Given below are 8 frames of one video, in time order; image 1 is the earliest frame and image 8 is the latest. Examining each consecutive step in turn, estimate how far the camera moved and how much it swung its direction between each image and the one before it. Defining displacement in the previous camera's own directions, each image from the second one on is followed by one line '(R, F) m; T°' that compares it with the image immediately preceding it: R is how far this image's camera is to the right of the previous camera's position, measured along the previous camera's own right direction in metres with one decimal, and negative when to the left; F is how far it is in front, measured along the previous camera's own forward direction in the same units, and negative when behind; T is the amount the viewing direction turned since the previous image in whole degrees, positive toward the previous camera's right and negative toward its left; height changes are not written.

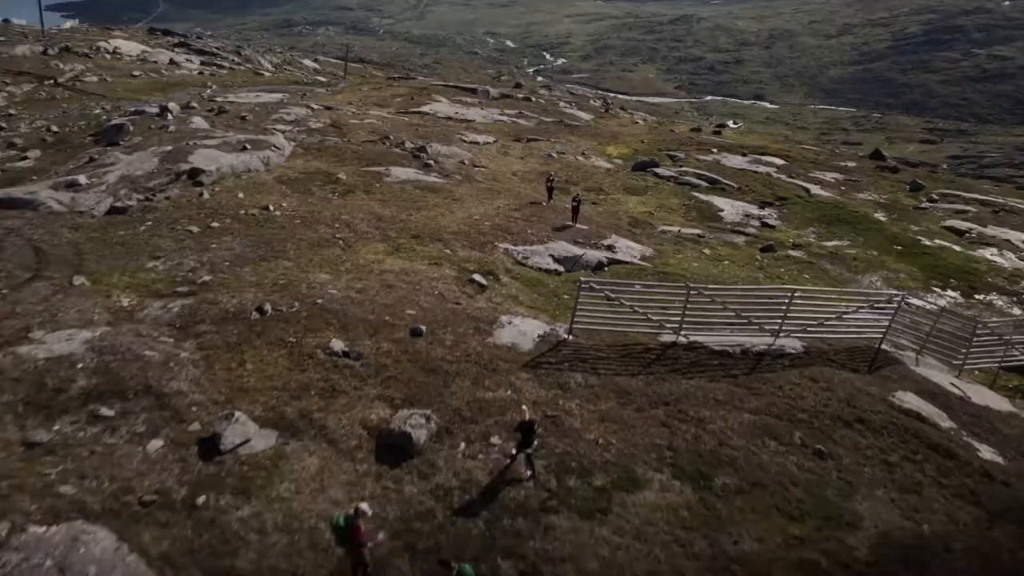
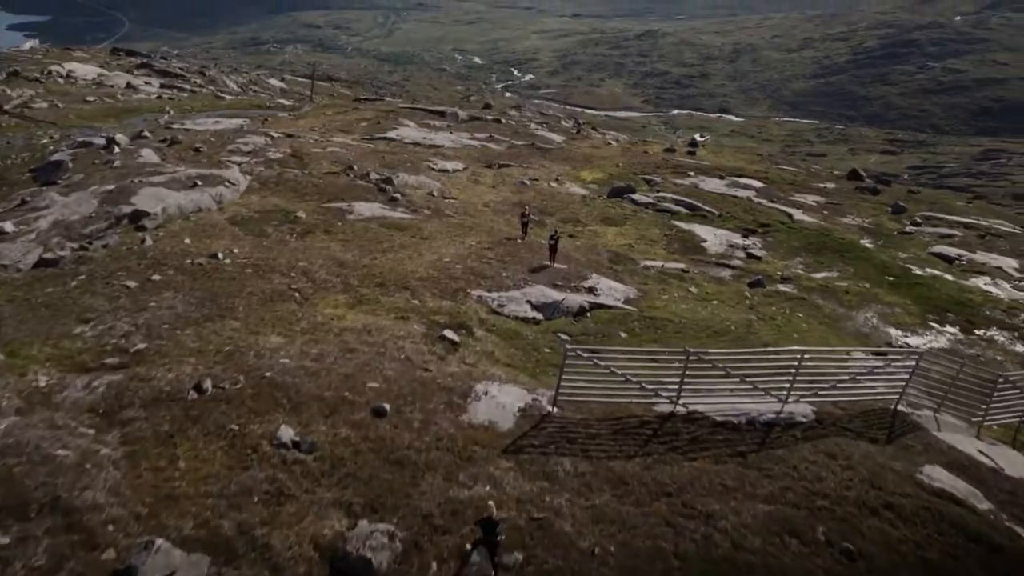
(-0.1, +2.8) m; +2°
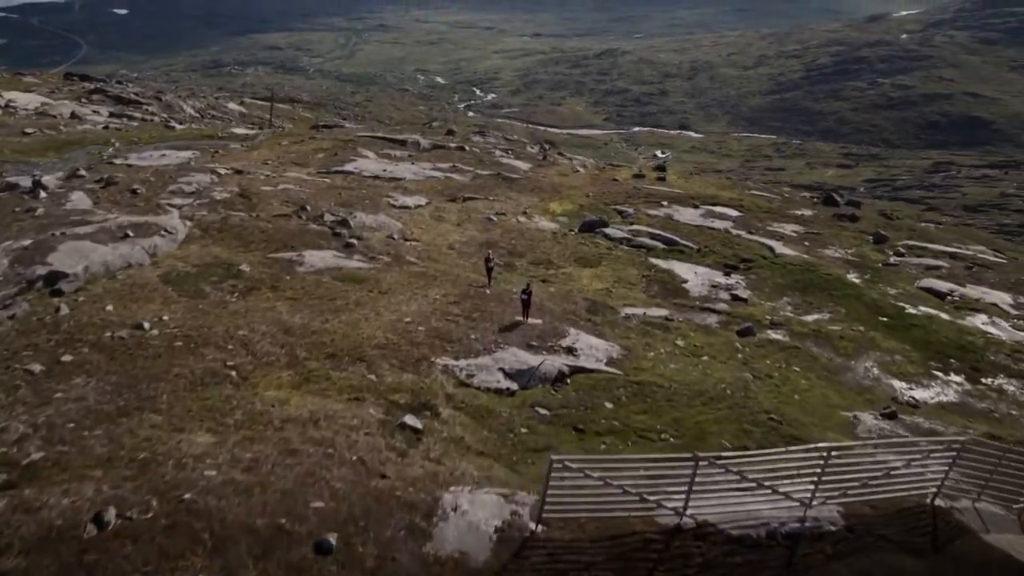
(-0.1, +3.6) m; +2°
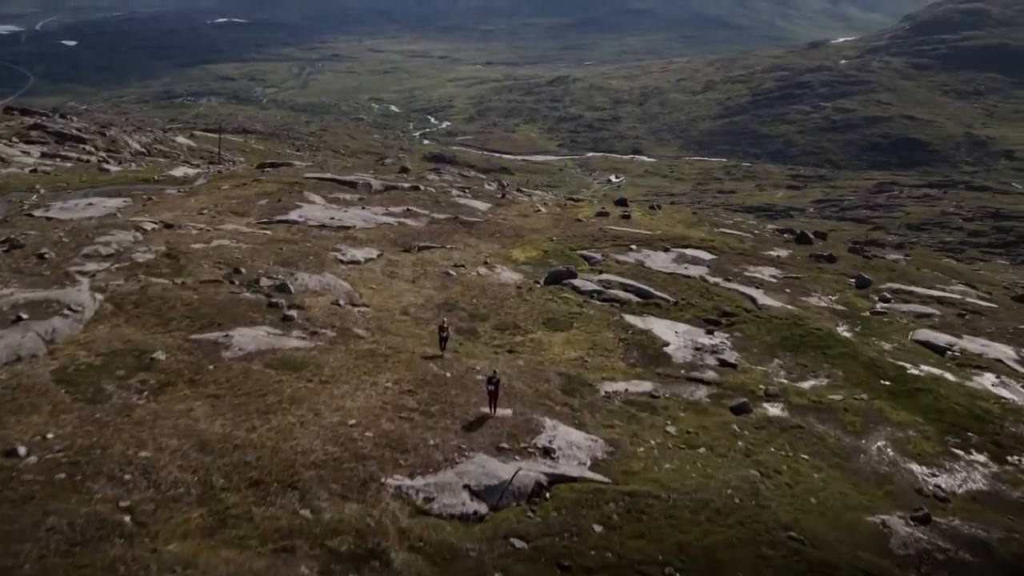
(-0.1, +4.8) m; +3°
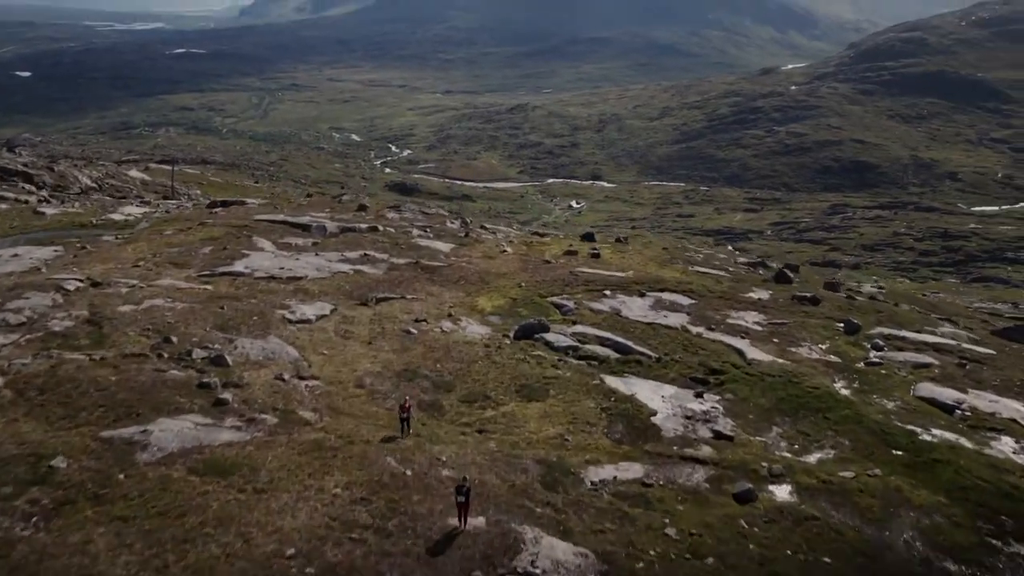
(-0.2, +4.5) m; +3°
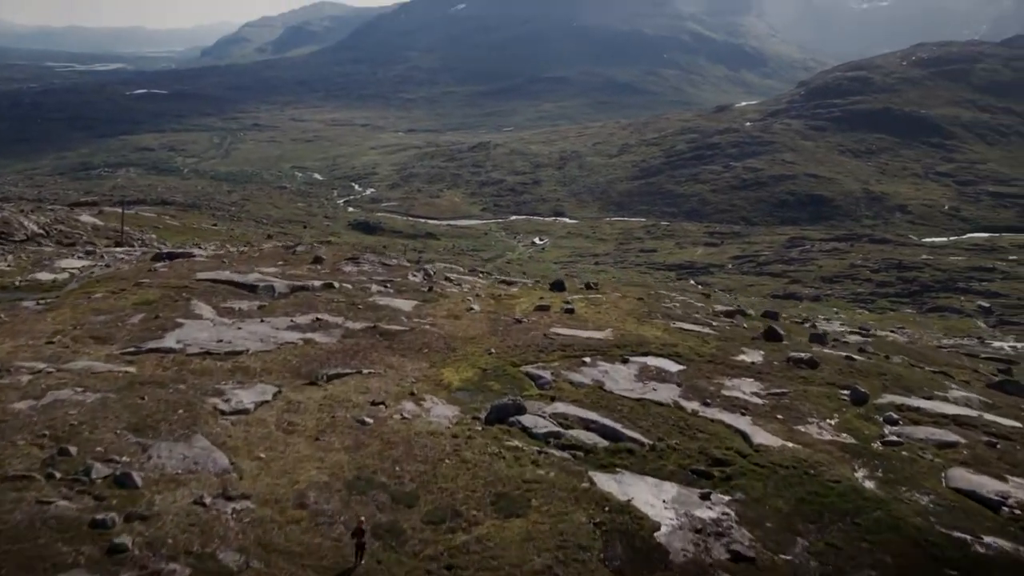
(-0.3, +6.1) m; +2°
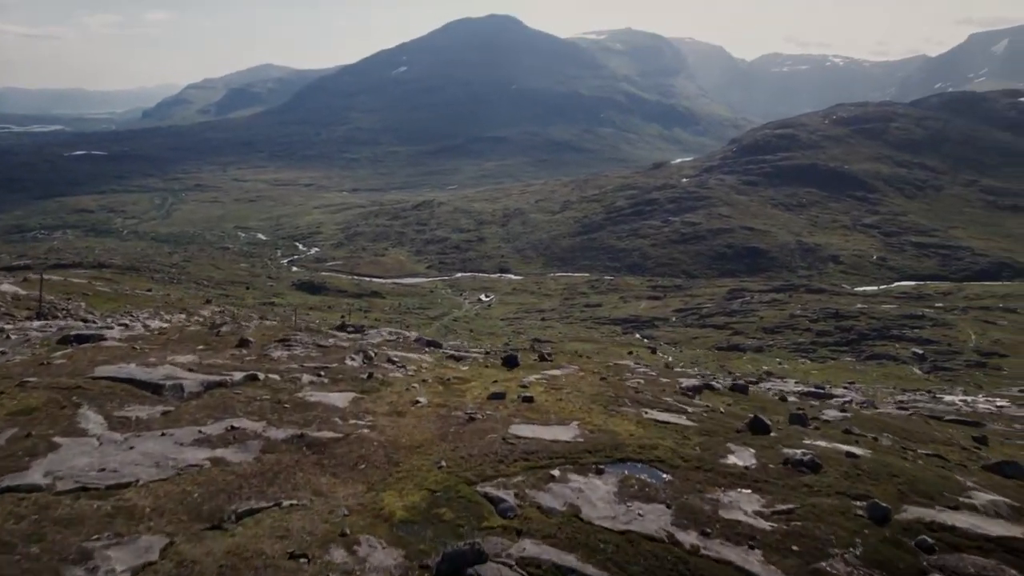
(-0.3, +8.4) m; +4°
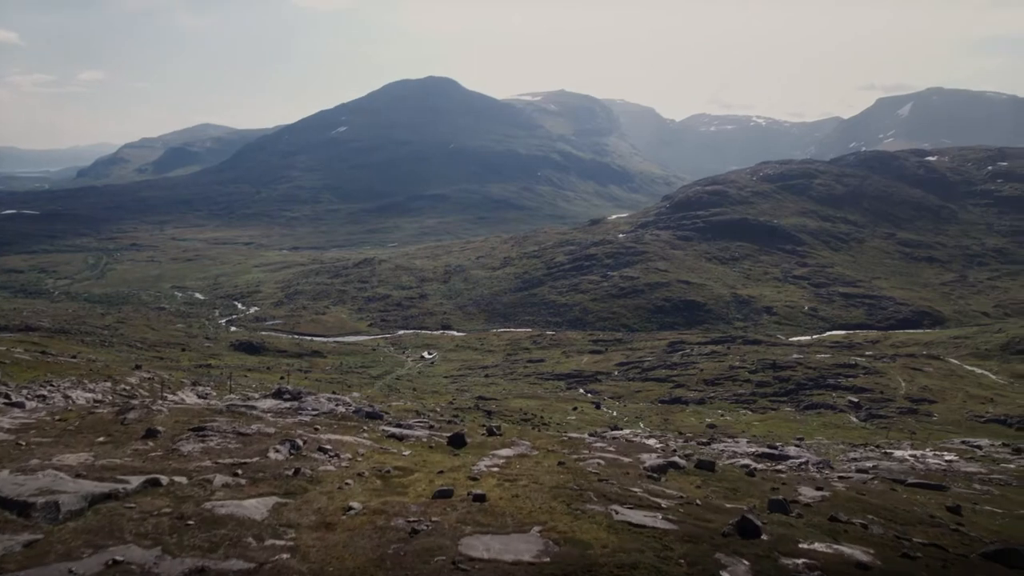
(-0.3, +8.2) m; +4°
